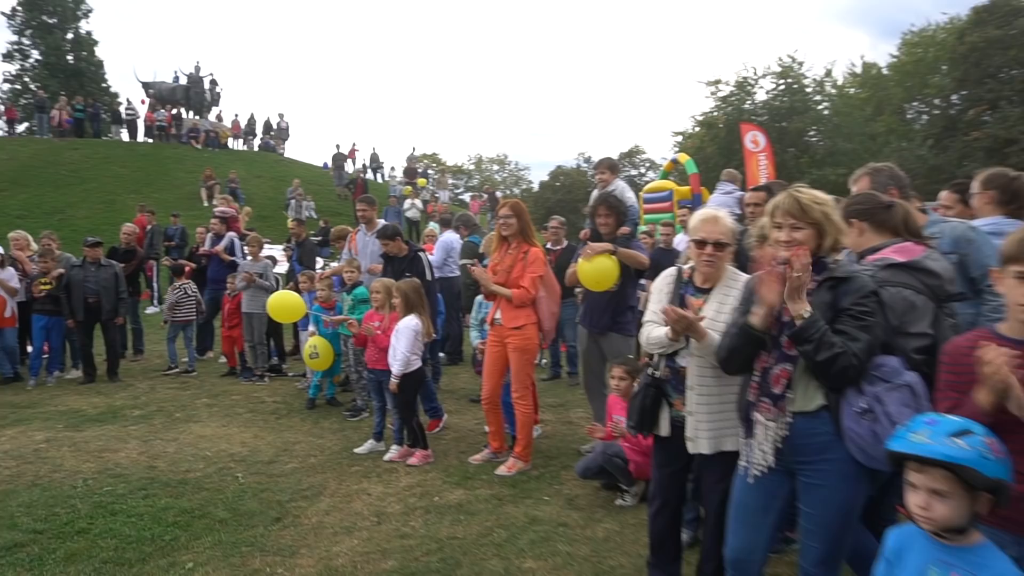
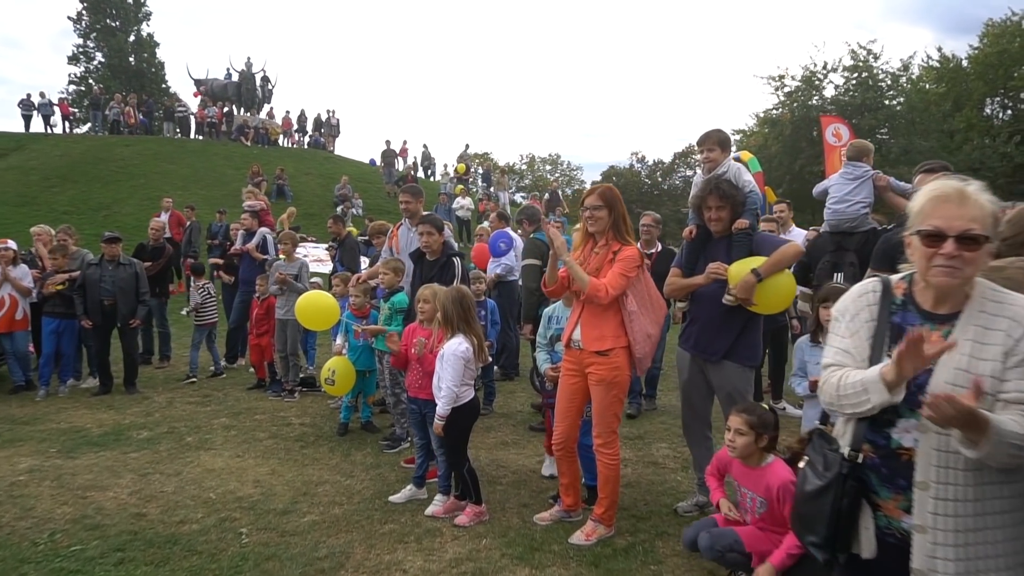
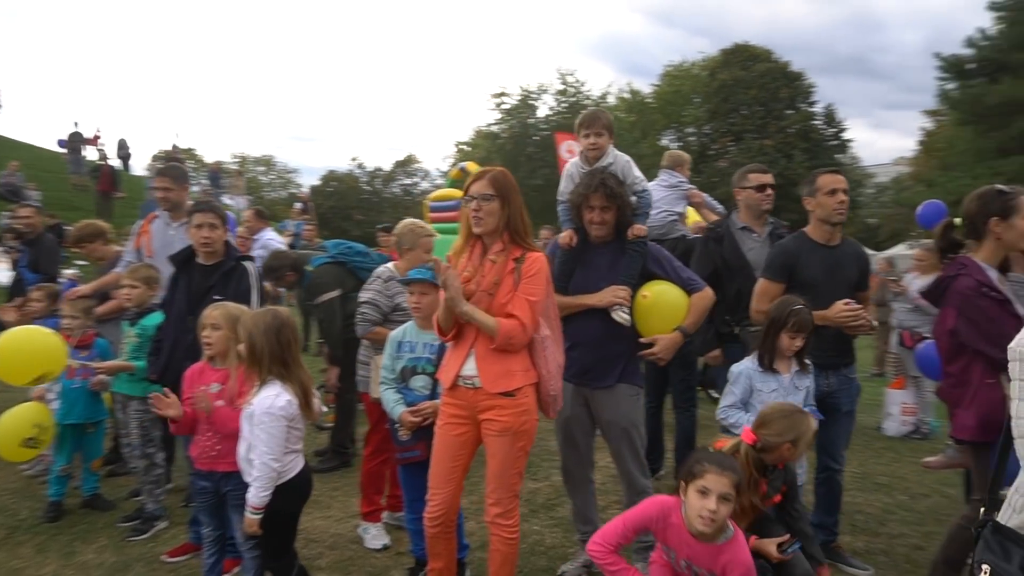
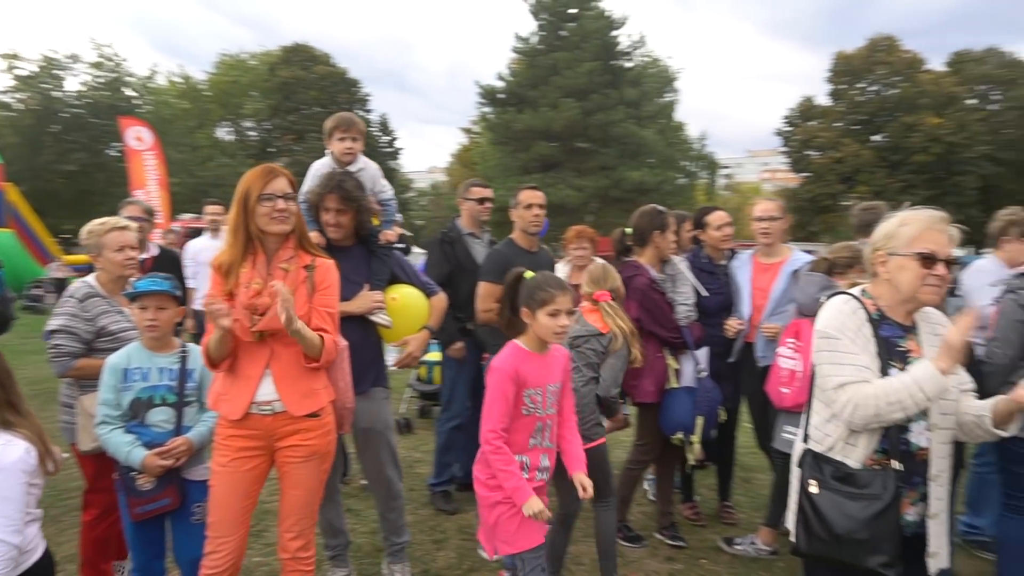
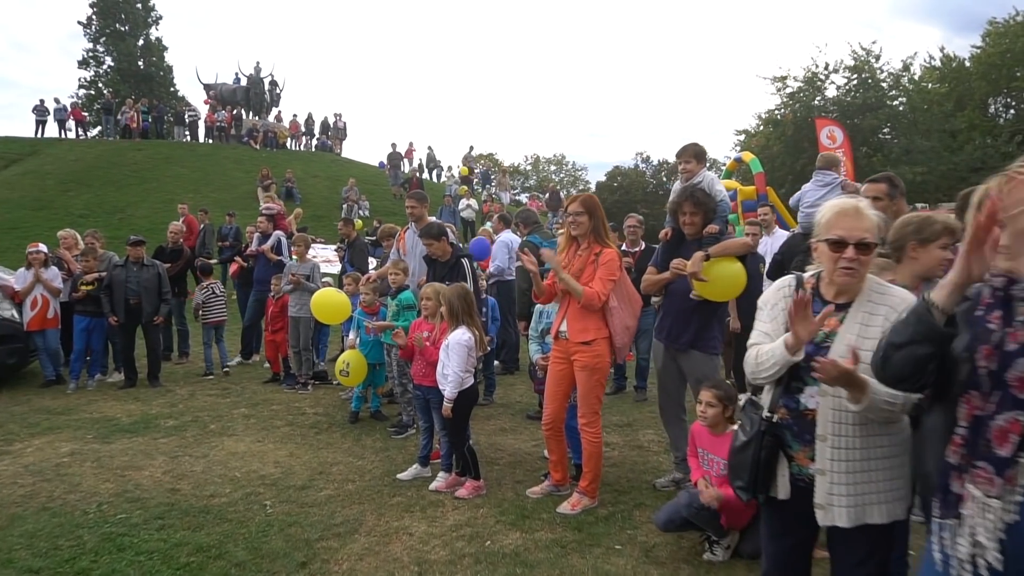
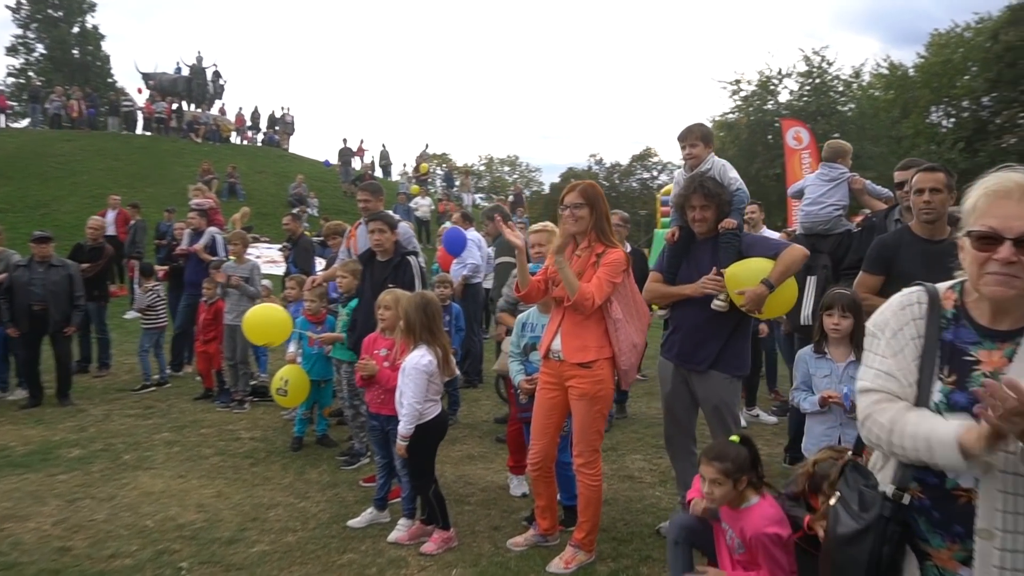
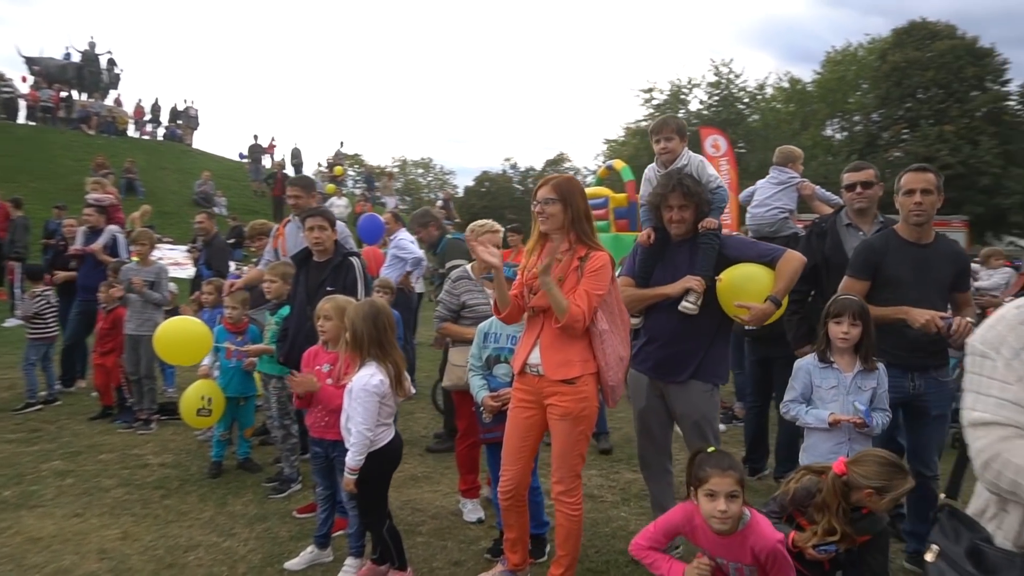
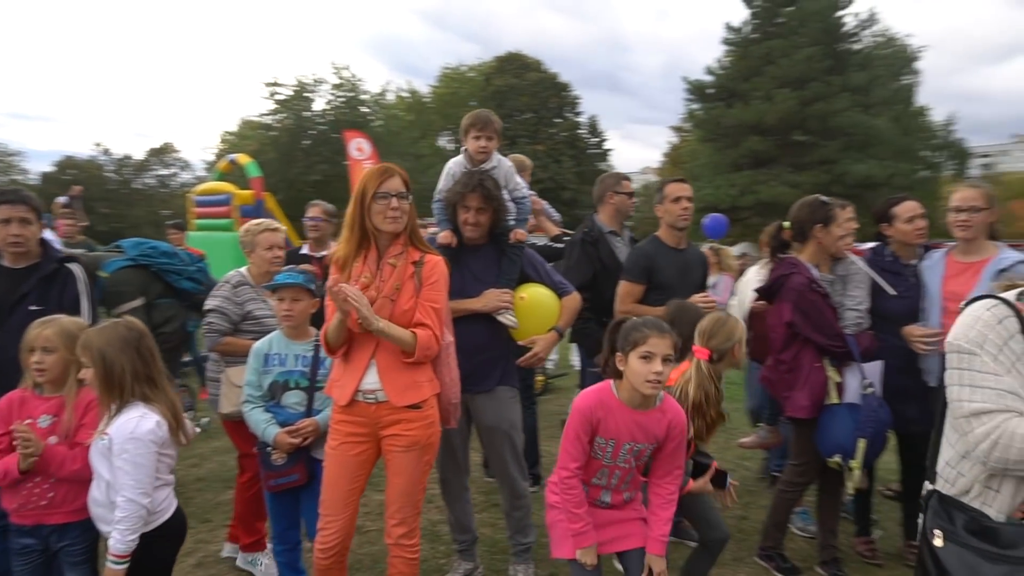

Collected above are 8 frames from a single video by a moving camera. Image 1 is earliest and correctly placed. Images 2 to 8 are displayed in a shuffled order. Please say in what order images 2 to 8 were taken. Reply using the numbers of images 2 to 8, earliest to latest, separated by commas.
5, 2, 6, 7, 3, 8, 4
